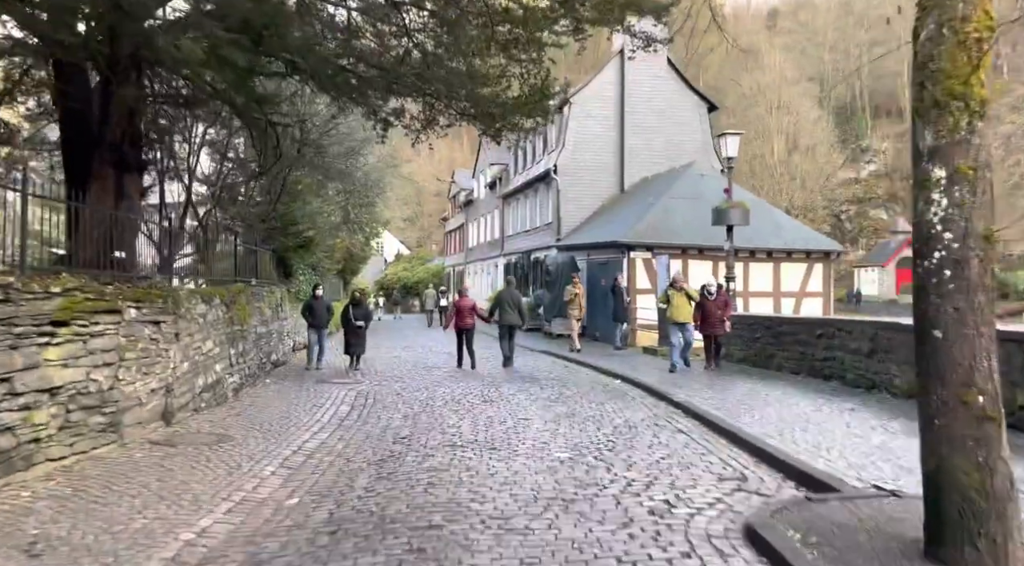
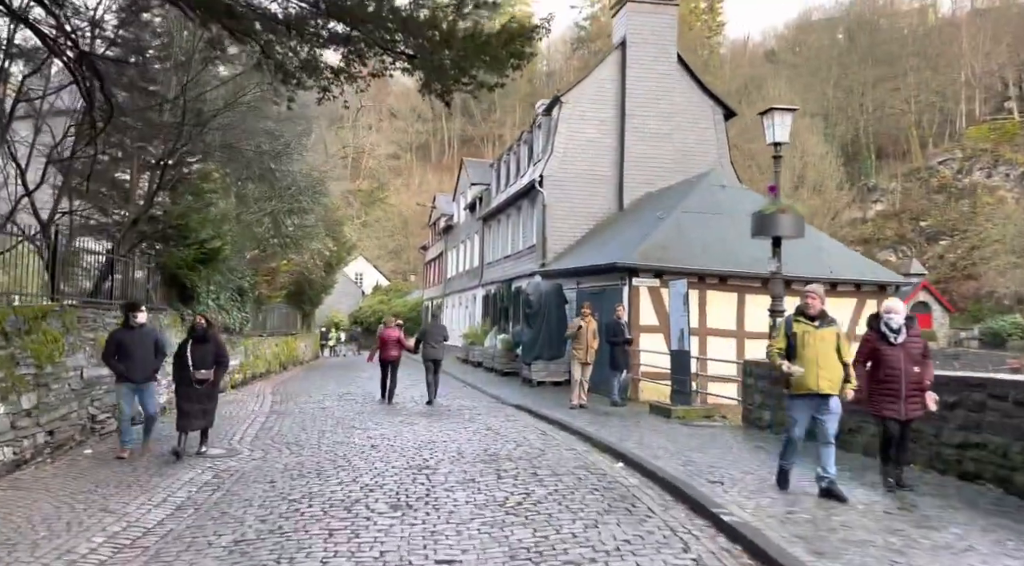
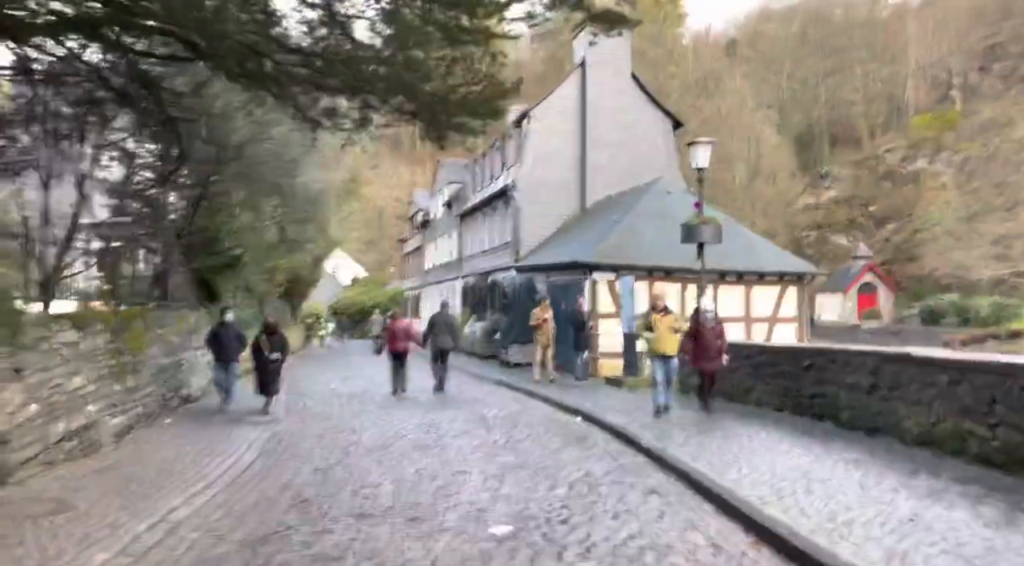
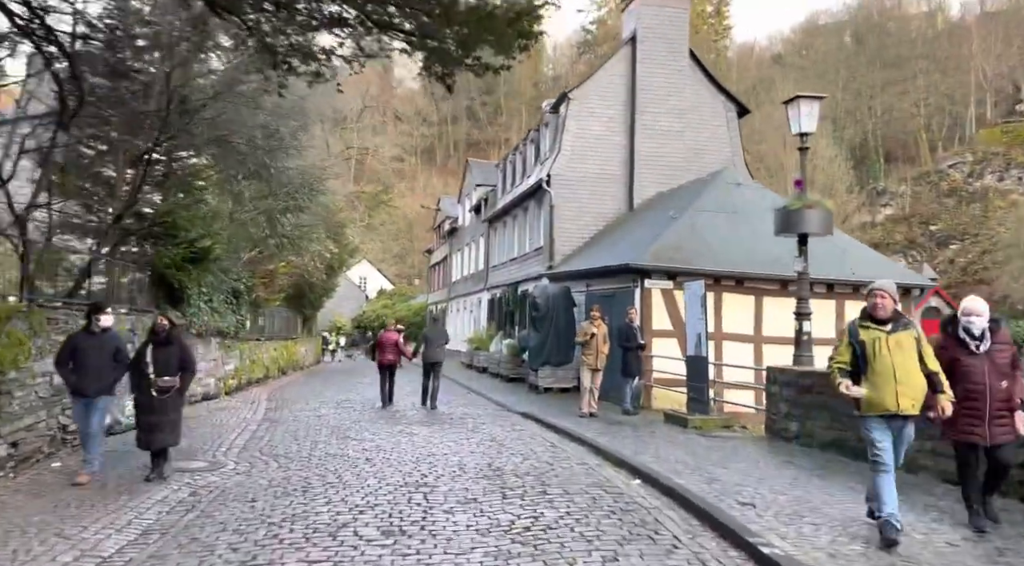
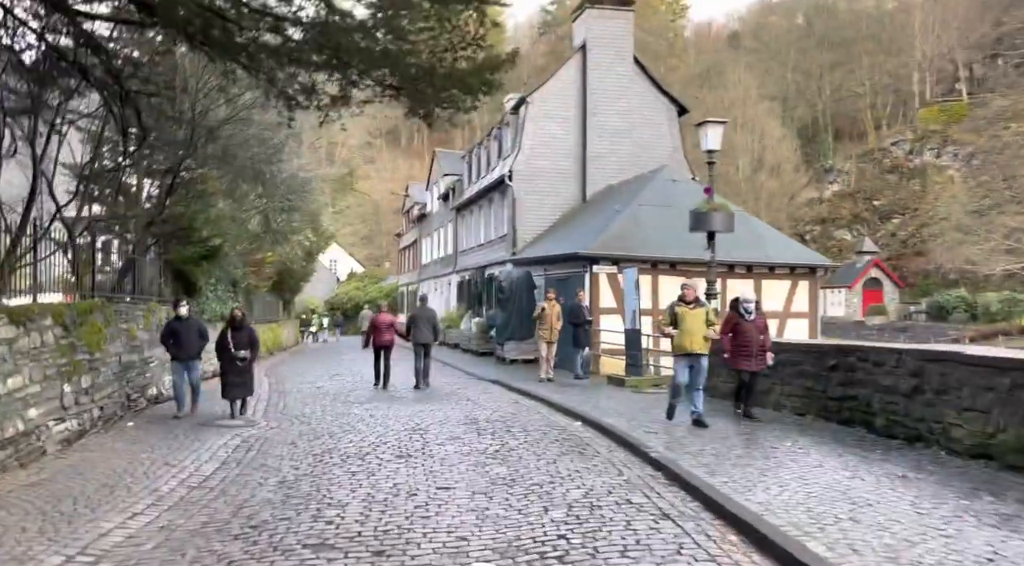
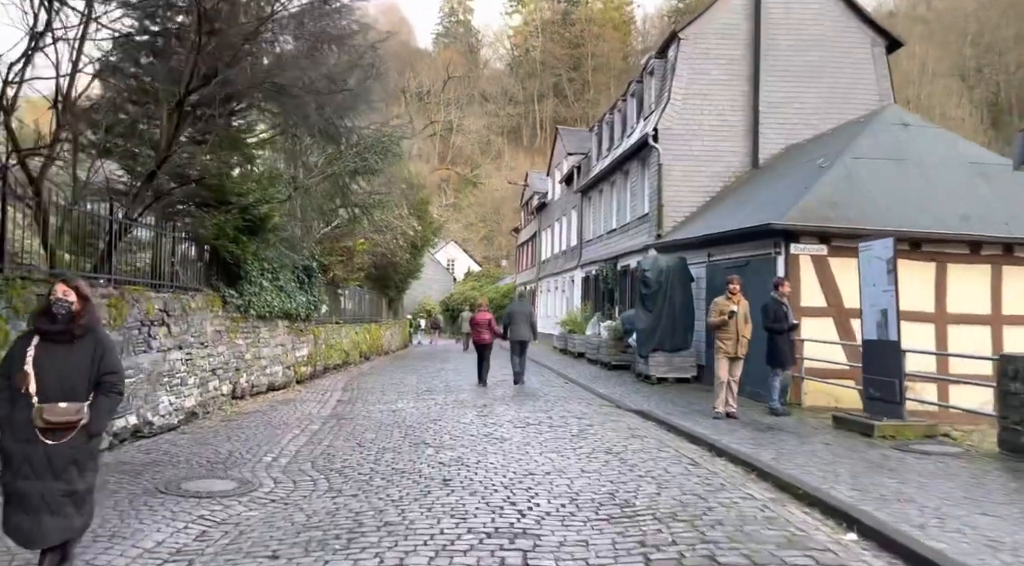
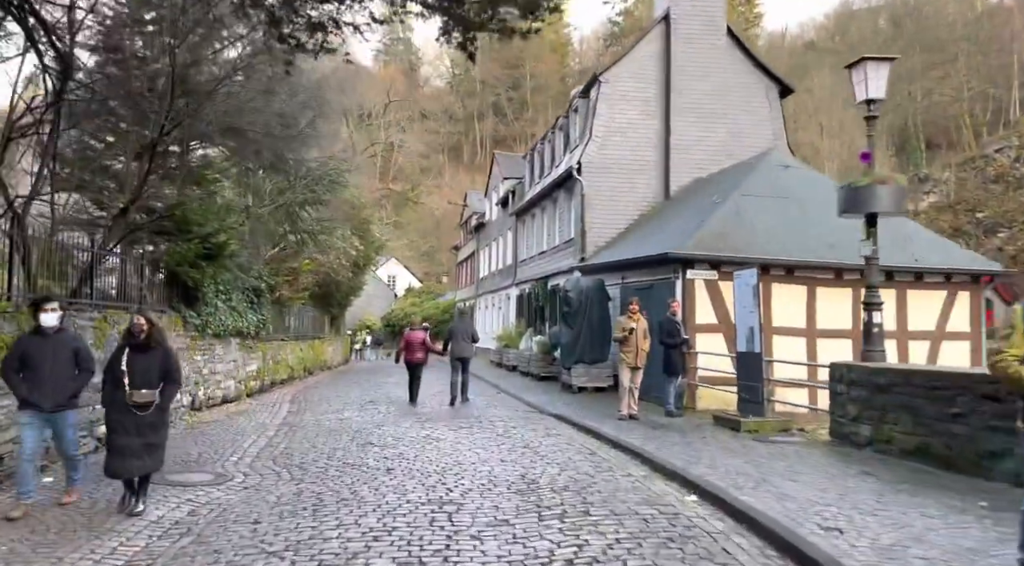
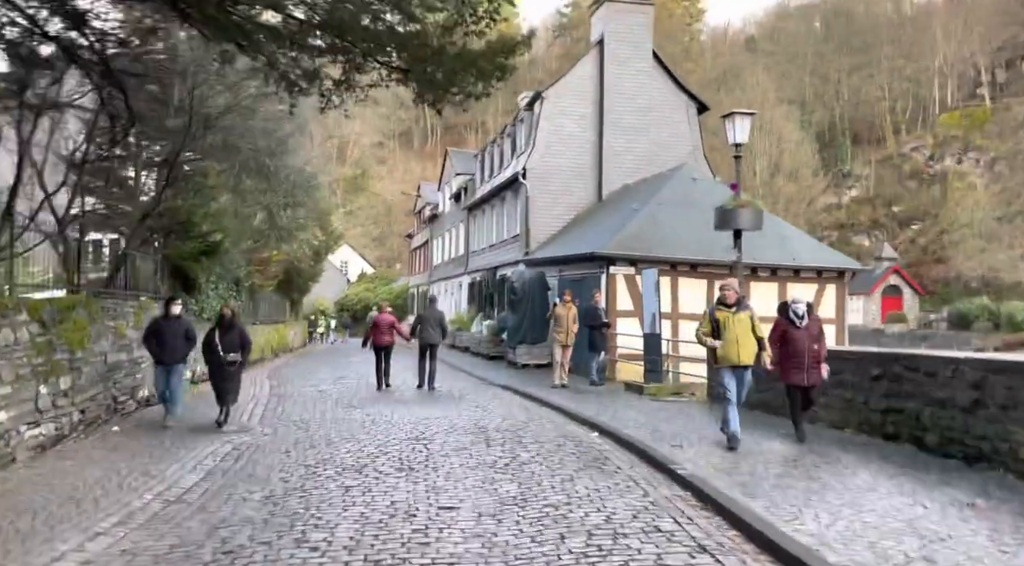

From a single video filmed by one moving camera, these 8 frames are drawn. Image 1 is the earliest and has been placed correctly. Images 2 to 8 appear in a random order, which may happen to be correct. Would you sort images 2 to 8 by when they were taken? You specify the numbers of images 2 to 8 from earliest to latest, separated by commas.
3, 5, 8, 2, 4, 7, 6
